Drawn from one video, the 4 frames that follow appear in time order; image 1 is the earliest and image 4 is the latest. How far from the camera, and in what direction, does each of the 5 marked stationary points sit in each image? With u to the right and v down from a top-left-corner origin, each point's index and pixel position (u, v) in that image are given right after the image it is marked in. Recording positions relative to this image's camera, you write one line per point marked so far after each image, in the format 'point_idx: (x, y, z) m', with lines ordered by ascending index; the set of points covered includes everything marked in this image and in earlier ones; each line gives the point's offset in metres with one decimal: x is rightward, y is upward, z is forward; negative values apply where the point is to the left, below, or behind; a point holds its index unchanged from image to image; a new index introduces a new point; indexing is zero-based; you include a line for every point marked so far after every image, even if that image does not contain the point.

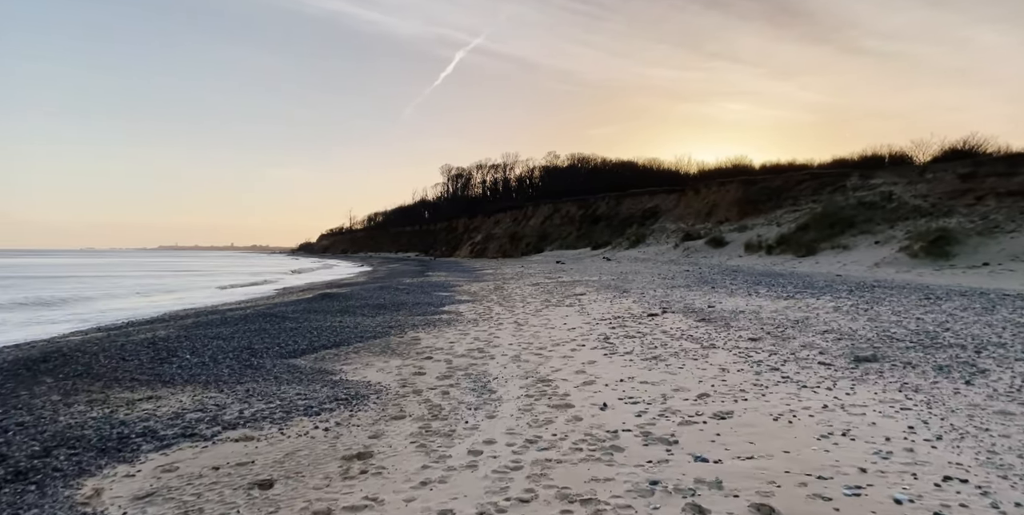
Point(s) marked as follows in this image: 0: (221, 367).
0: (-4.7, -1.8, +9.0) m
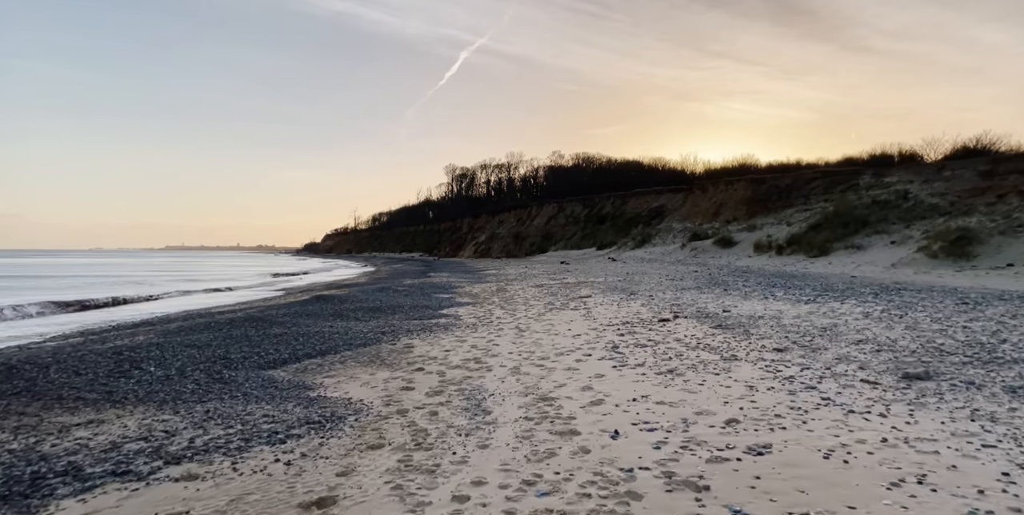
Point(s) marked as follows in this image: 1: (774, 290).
0: (-4.7, -1.8, +8.0) m
1: (+9.3, -1.2, +19.7) m
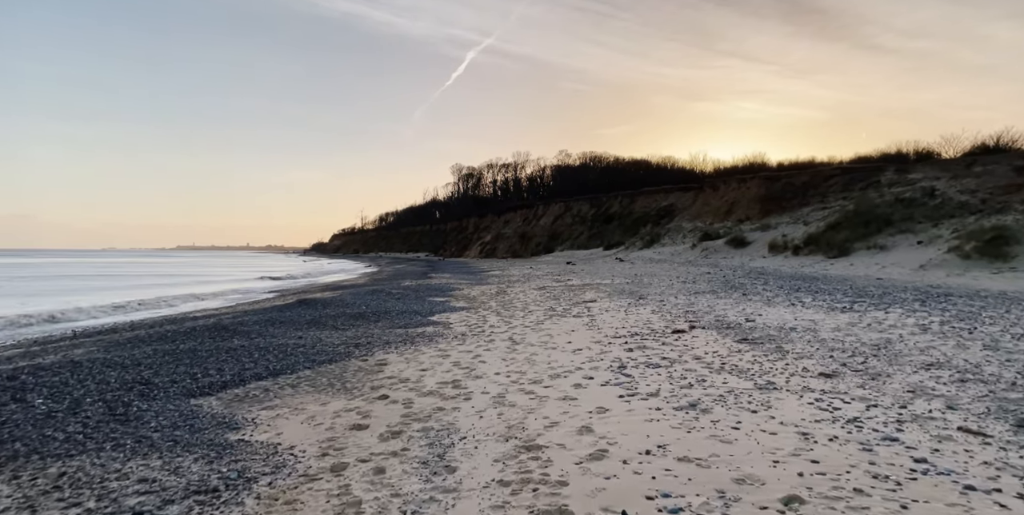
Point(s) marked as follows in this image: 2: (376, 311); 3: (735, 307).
0: (-5.0, -1.8, +6.3) m
1: (+9.2, -1.2, +17.8) m
2: (-4.7, -1.9, +19.2) m
3: (+6.5, -1.4, +16.3) m
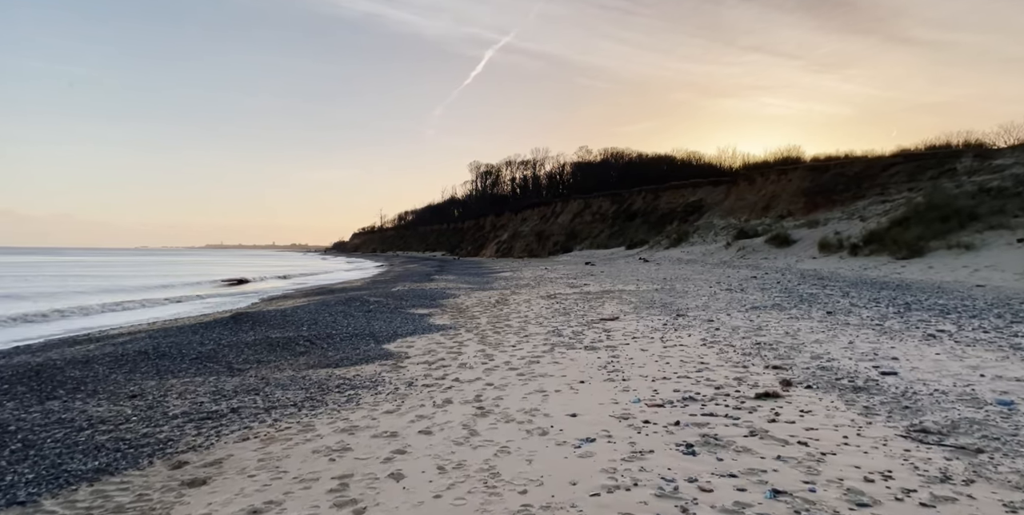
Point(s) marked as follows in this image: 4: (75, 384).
0: (-5.7, -1.9, +1.1) m
1: (+8.9, -1.3, +12.1) m
2: (-4.9, -2.0, +14.0) m
3: (+6.1, -1.5, +10.7) m
4: (-6.8, -2.0, +8.9) m
